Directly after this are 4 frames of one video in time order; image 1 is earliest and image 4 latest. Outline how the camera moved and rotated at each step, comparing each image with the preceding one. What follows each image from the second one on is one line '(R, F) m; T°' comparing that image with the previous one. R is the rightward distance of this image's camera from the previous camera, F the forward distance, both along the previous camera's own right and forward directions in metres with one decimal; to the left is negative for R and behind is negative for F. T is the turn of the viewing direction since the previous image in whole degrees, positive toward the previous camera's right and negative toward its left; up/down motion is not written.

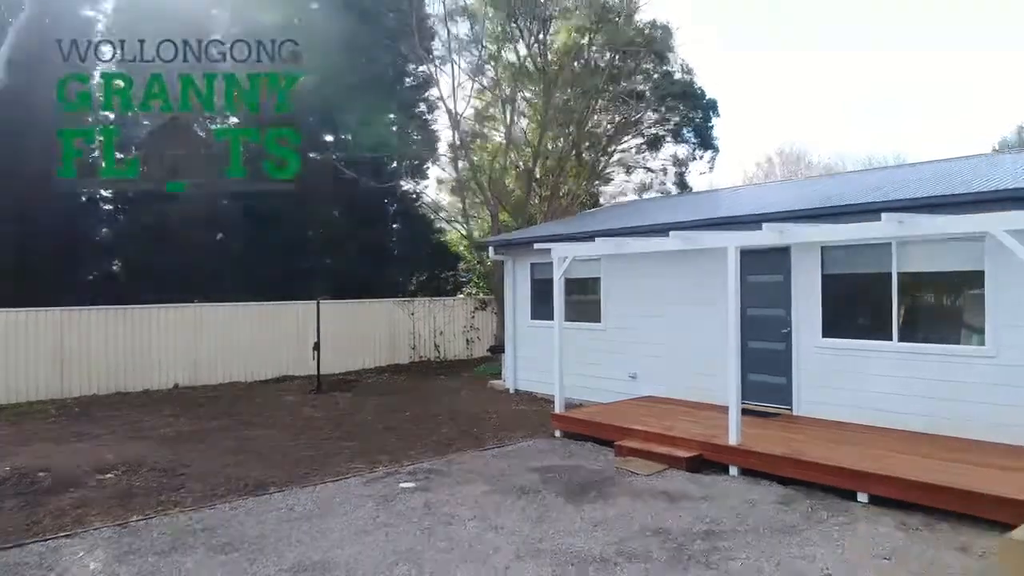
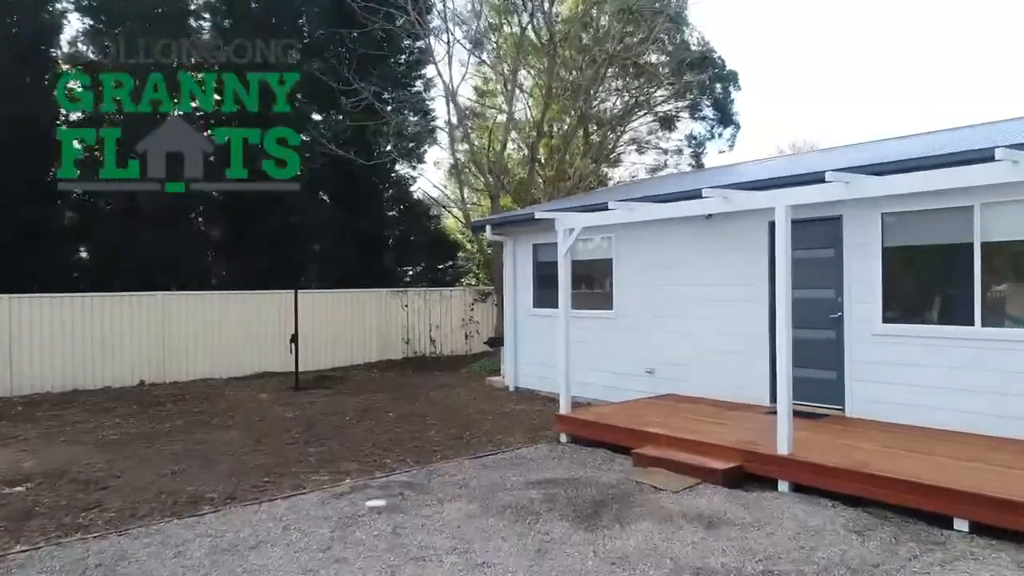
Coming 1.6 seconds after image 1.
(+0.1, +1.3) m; 0°
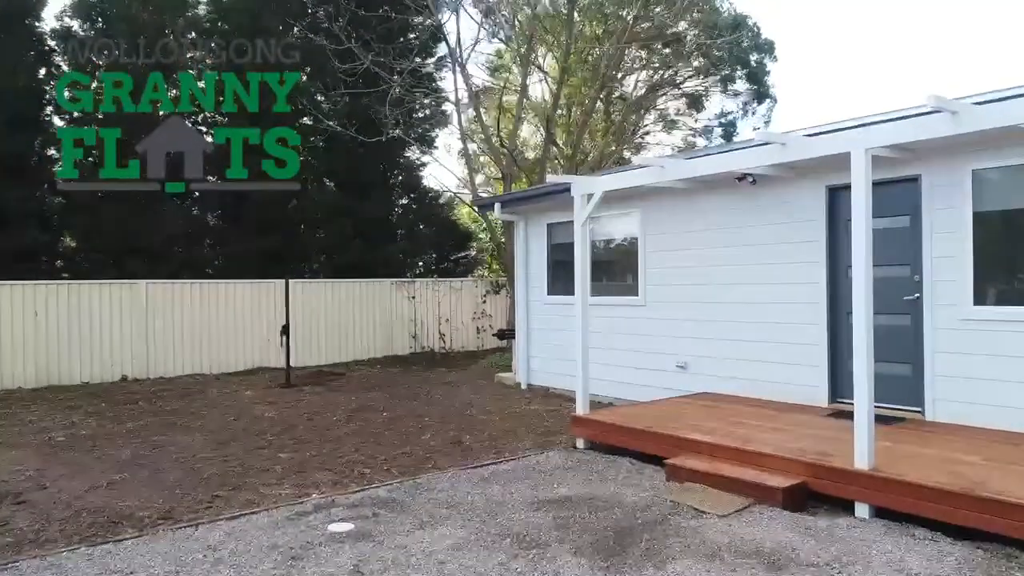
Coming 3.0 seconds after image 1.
(+0.1, +1.1) m; -2°
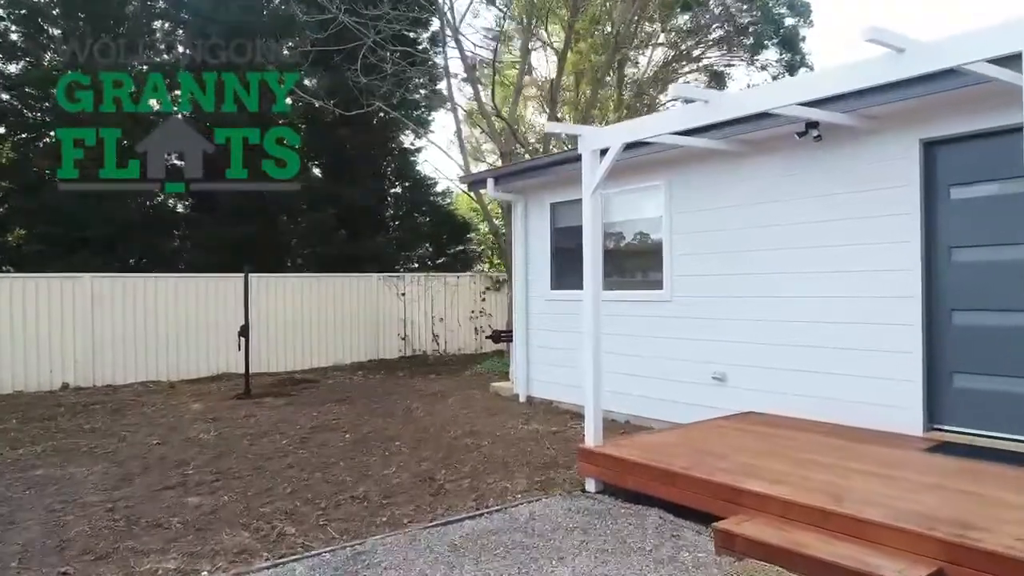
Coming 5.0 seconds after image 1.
(+0.1, +1.5) m; -1°
